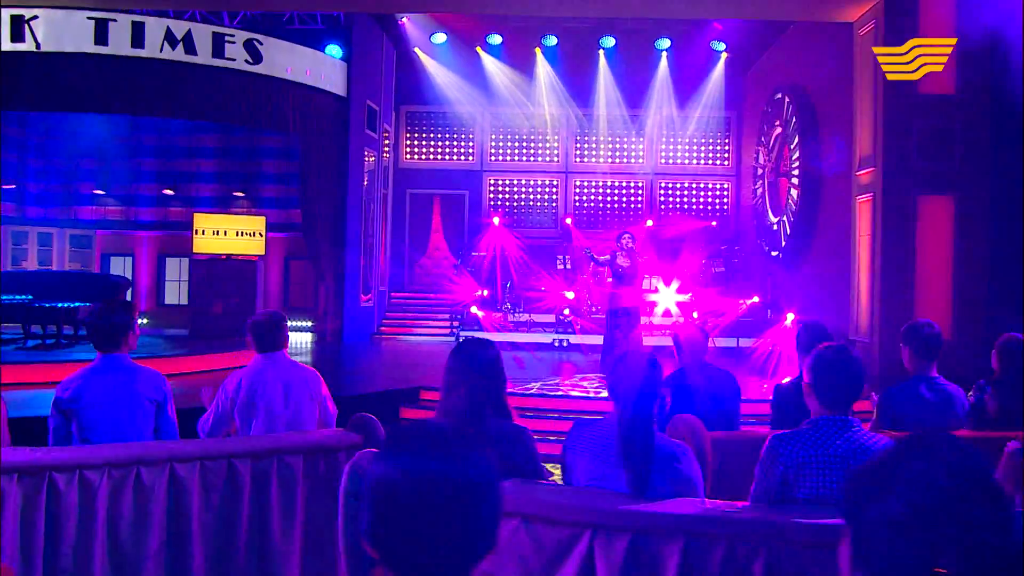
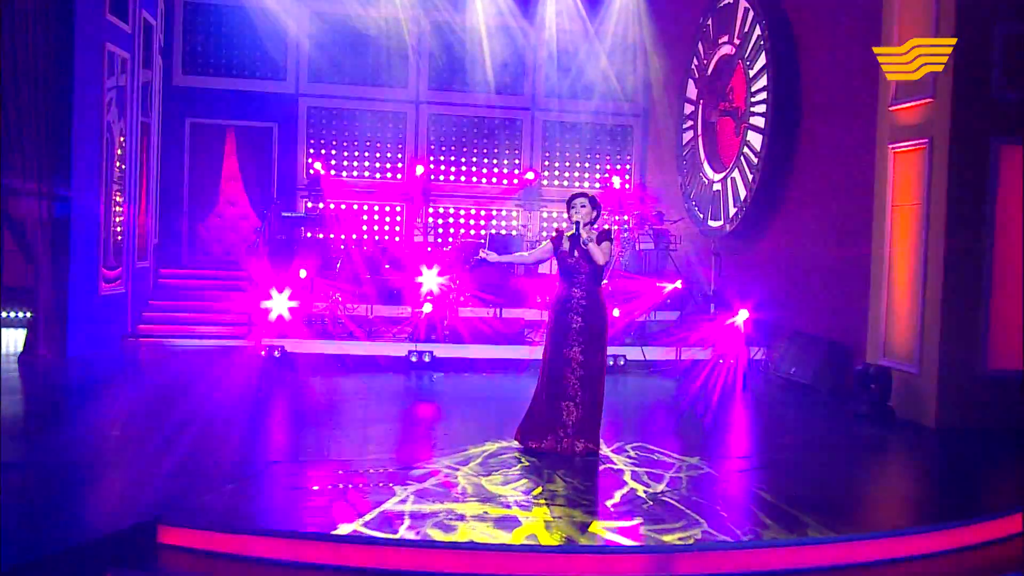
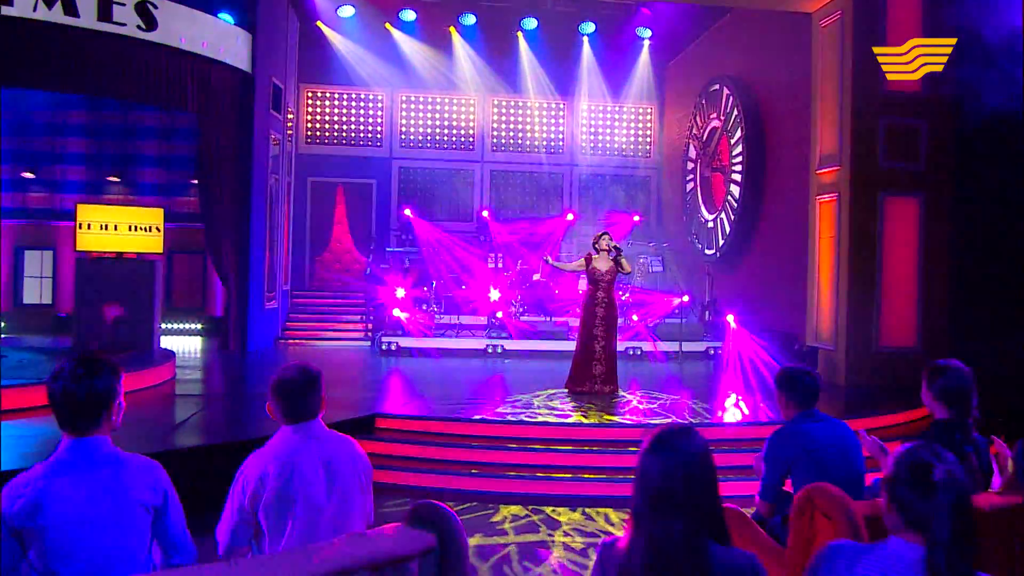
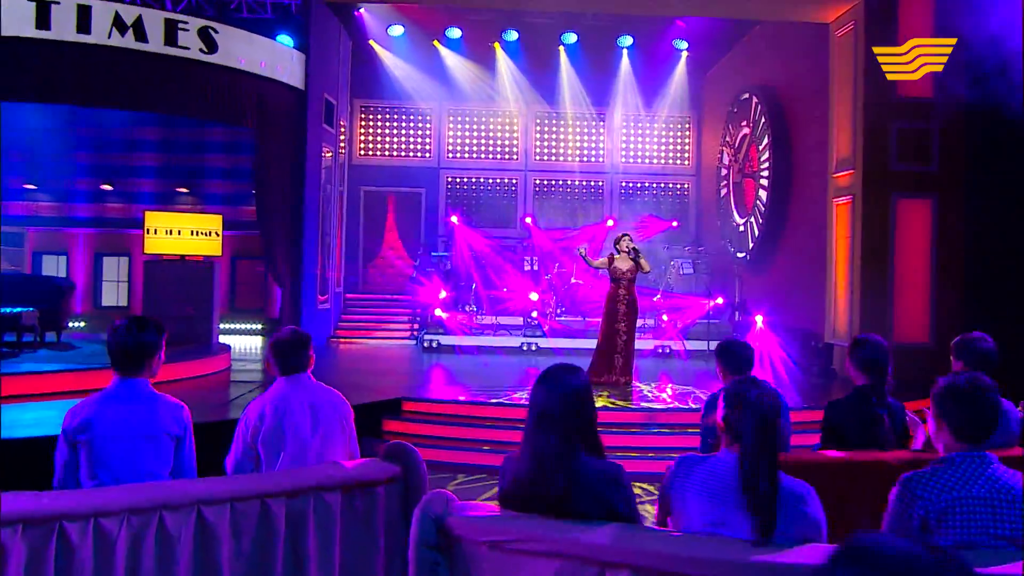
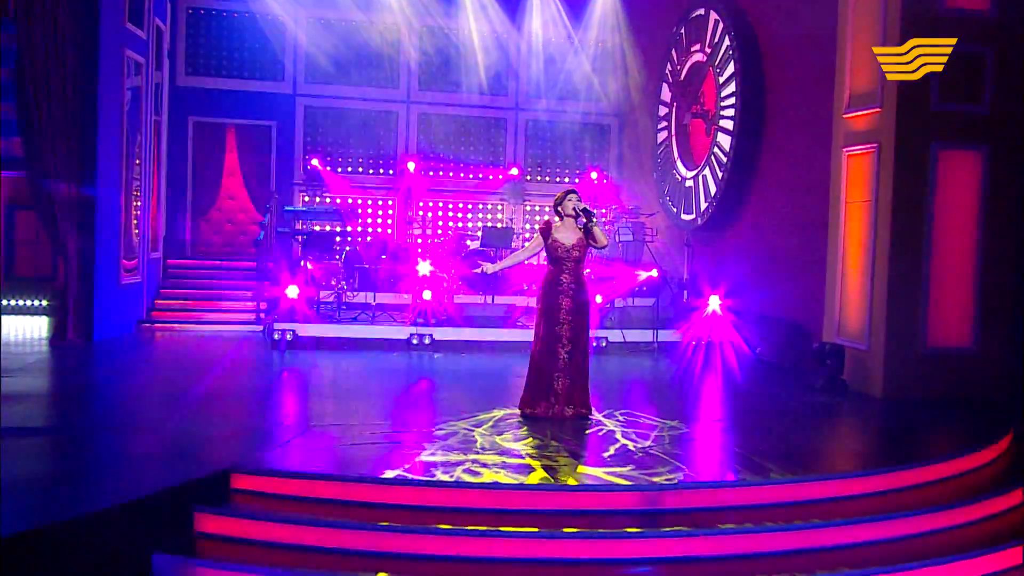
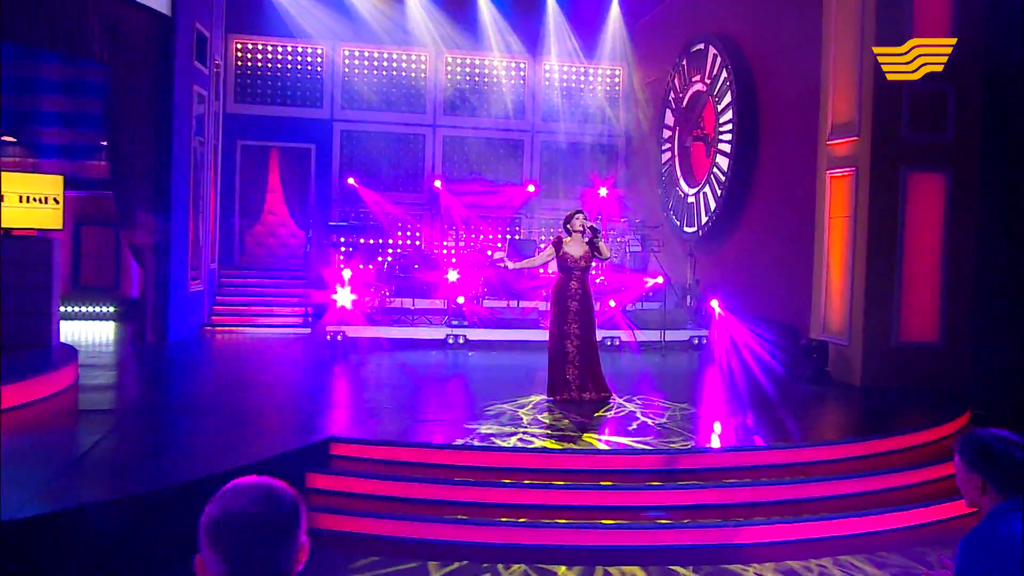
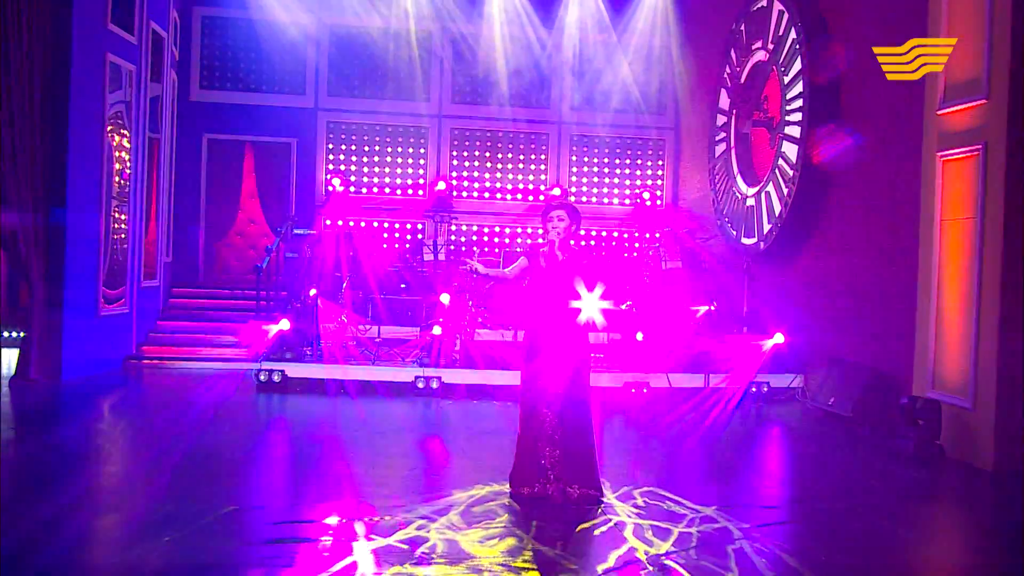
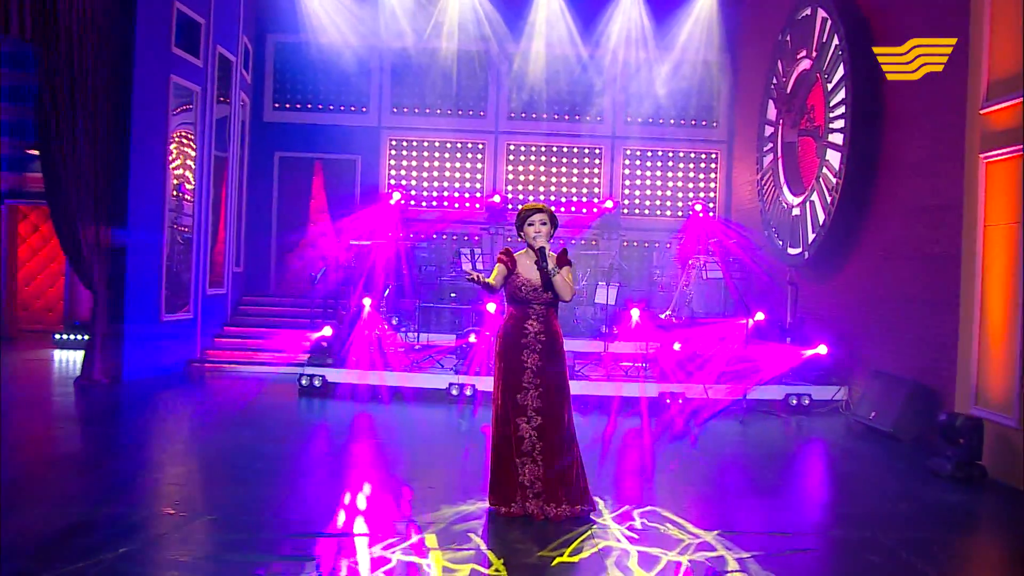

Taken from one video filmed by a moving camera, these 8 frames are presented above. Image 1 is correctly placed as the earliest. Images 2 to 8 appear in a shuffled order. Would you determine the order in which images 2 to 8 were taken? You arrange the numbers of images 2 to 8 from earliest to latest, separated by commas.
4, 3, 6, 5, 2, 7, 8
